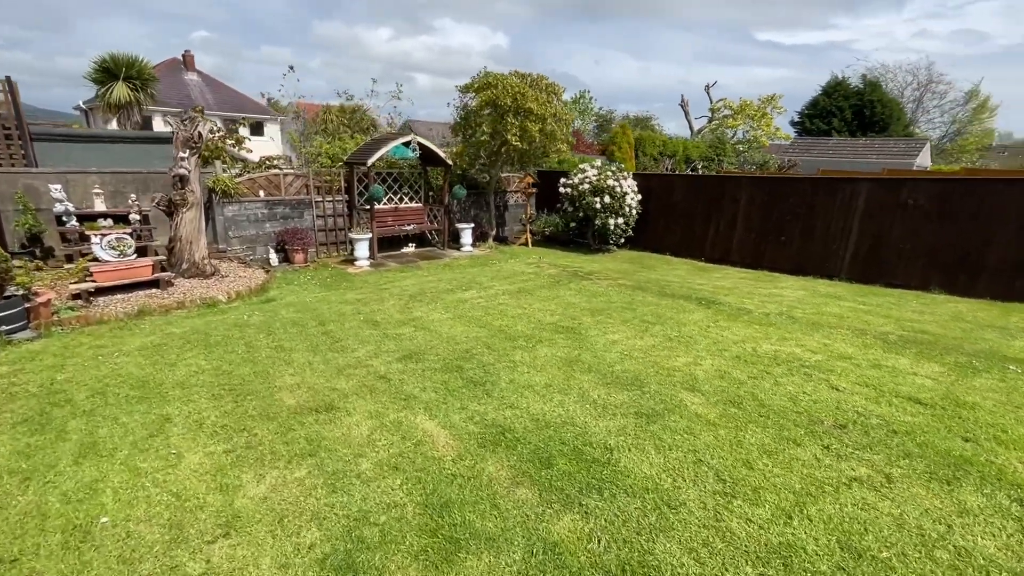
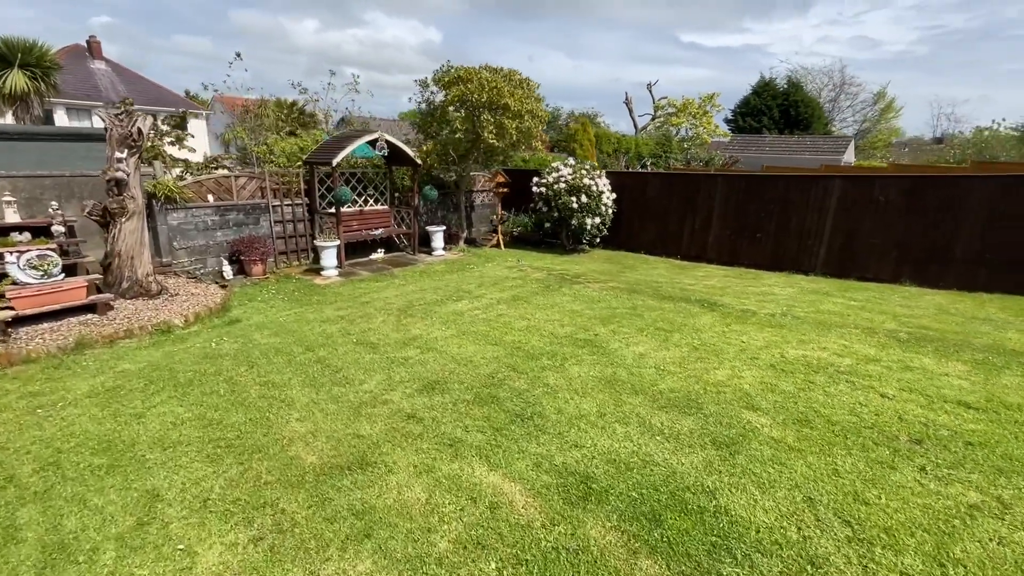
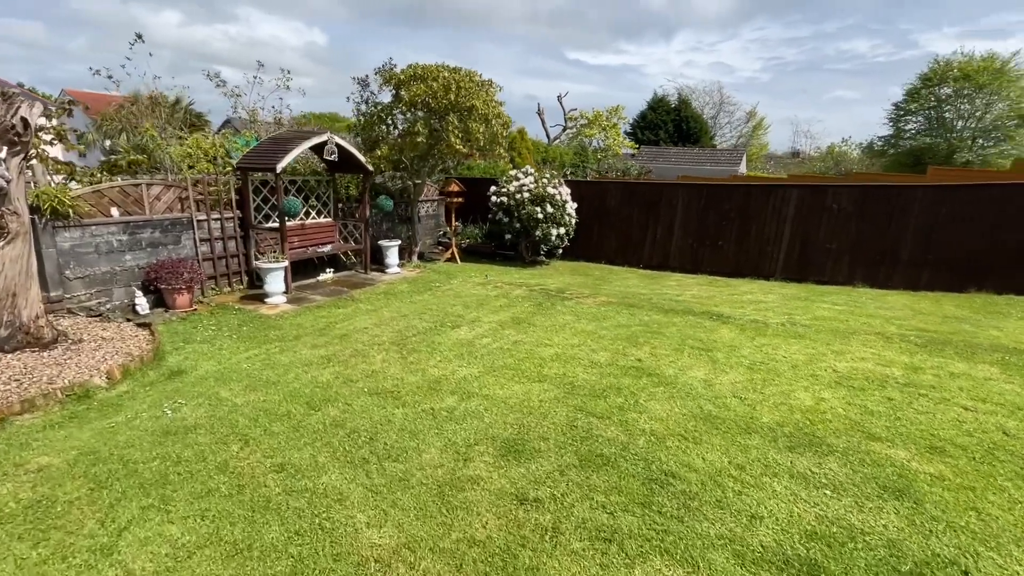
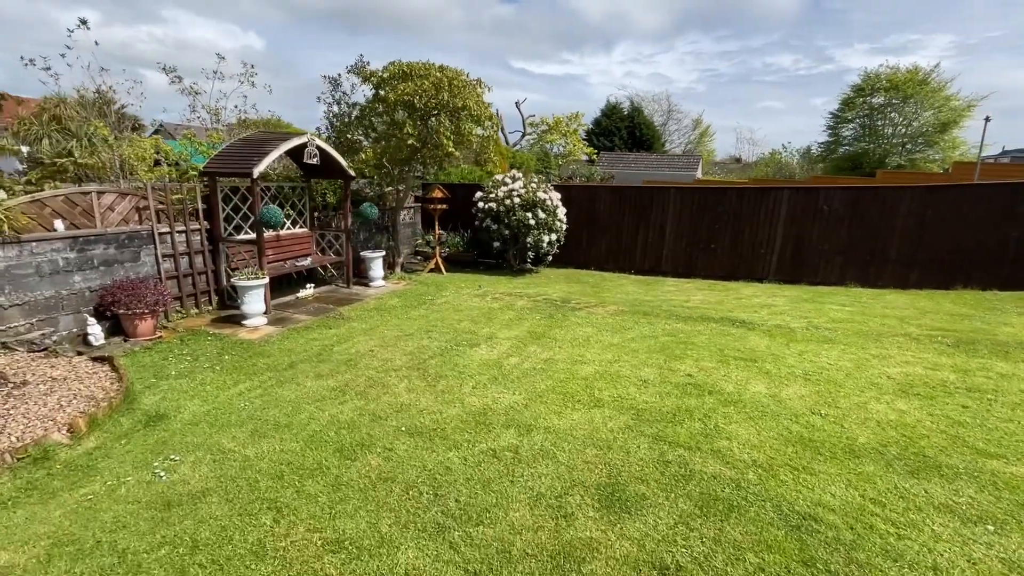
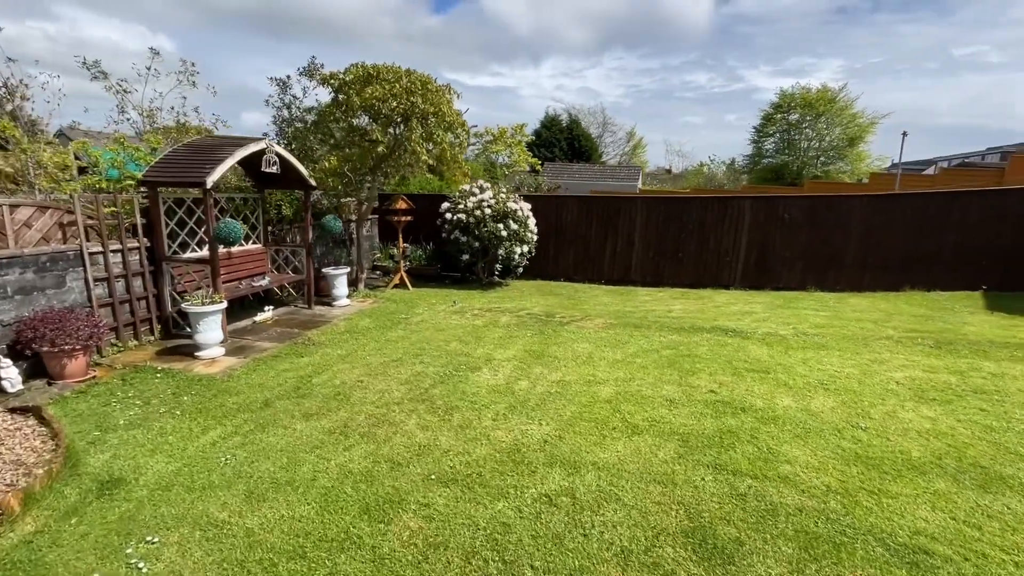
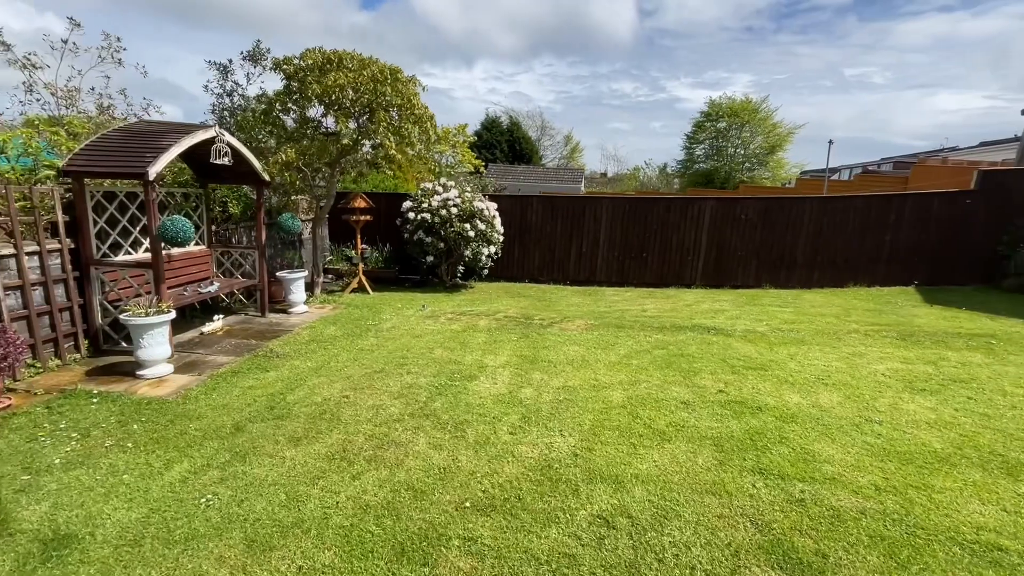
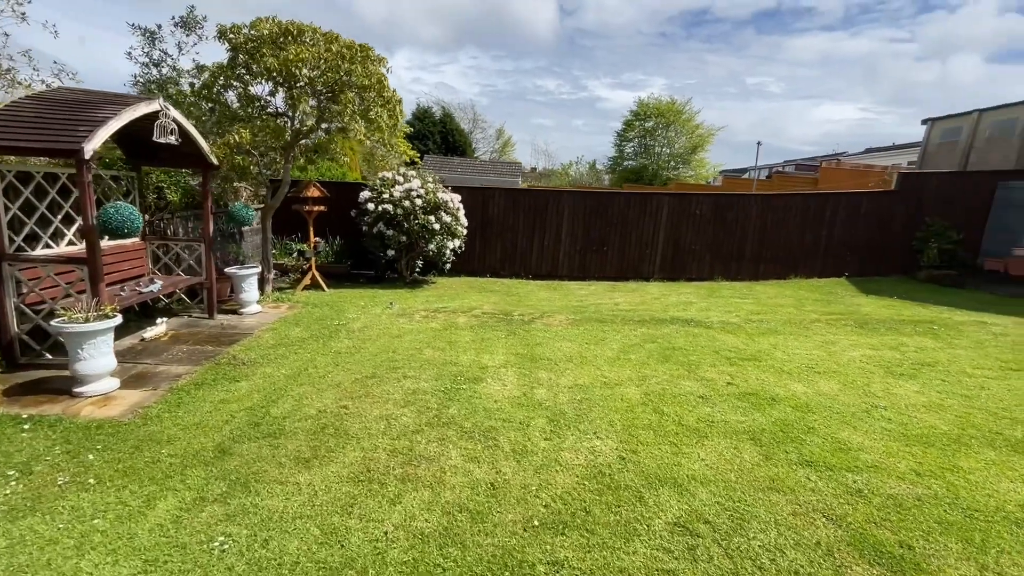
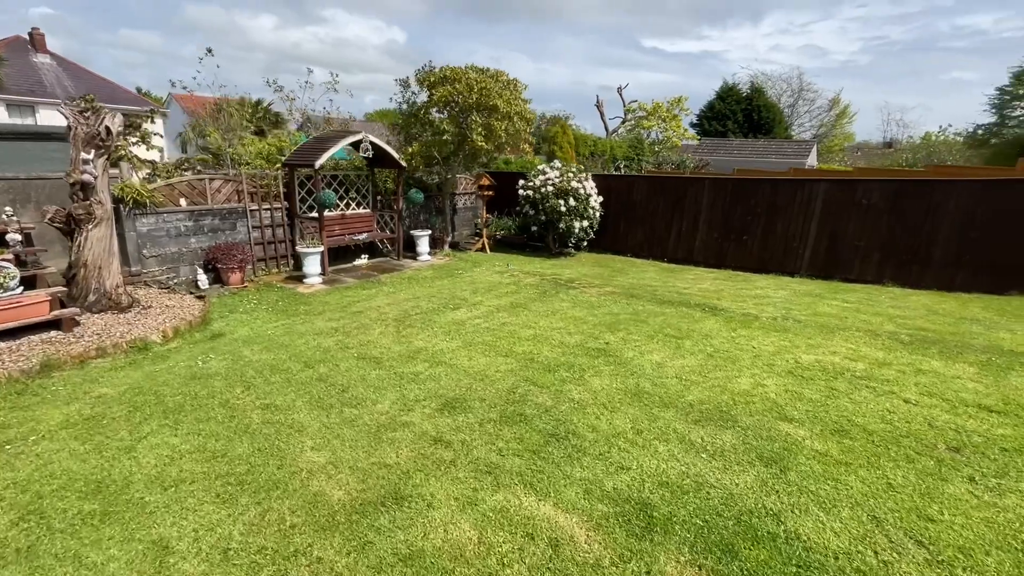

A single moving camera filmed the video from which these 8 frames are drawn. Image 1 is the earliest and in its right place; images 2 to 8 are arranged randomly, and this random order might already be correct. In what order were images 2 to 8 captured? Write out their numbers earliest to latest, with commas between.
2, 8, 3, 4, 5, 6, 7
